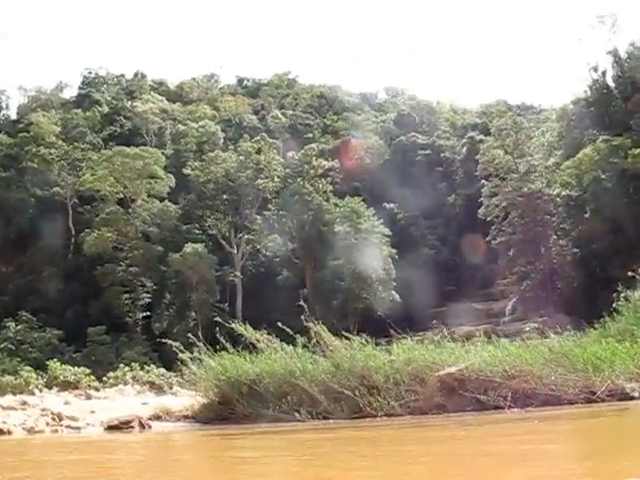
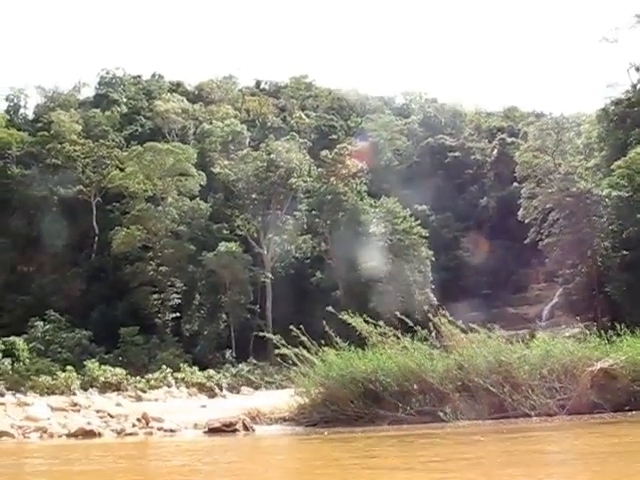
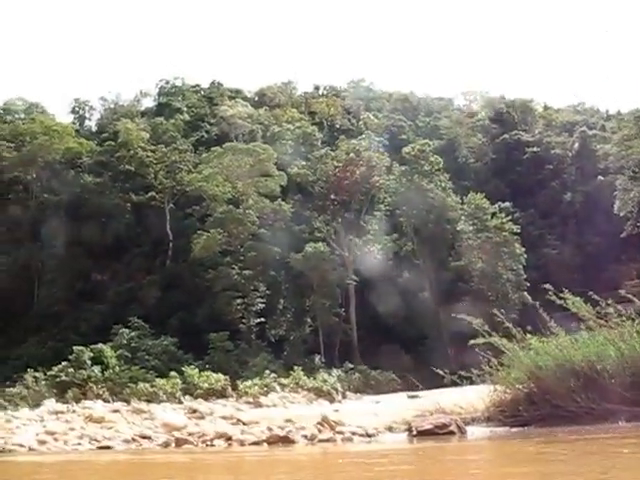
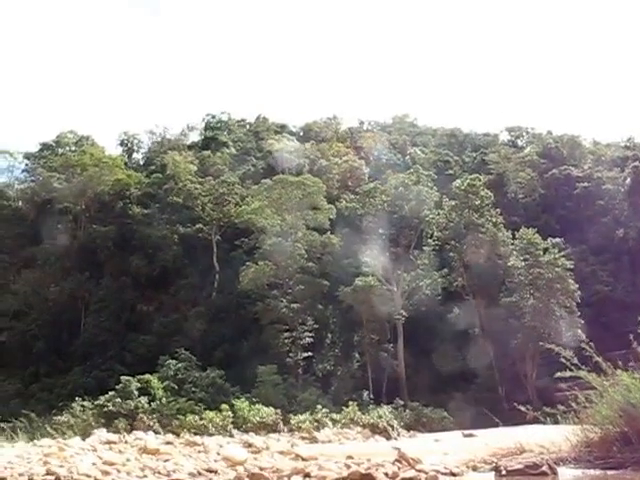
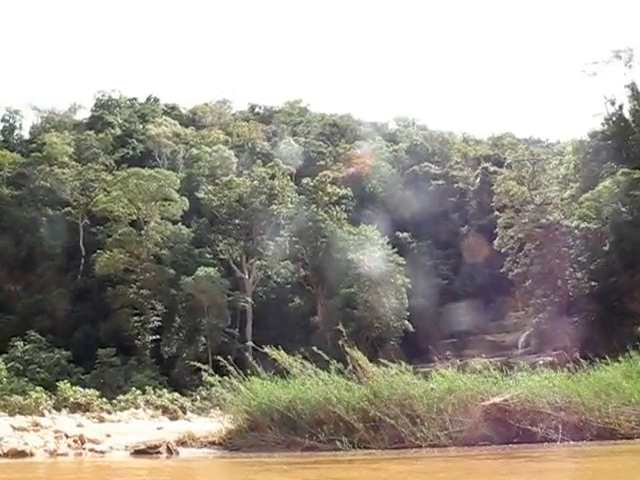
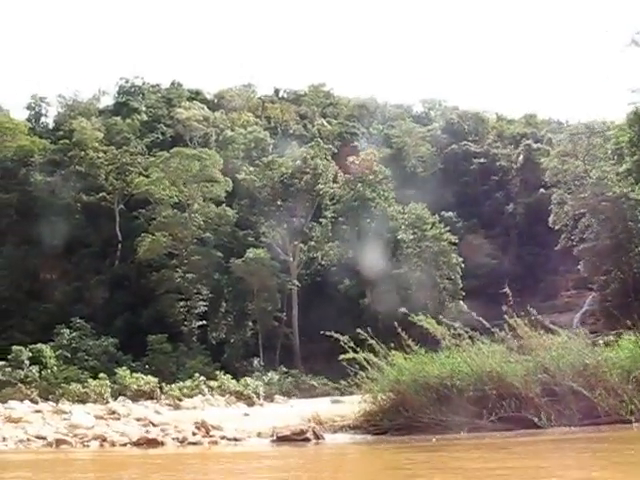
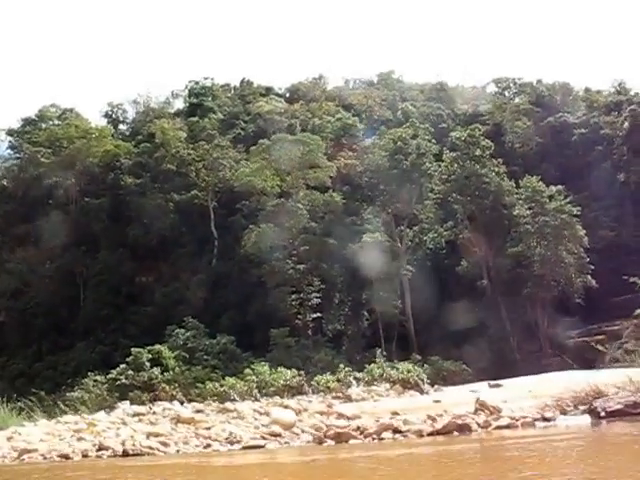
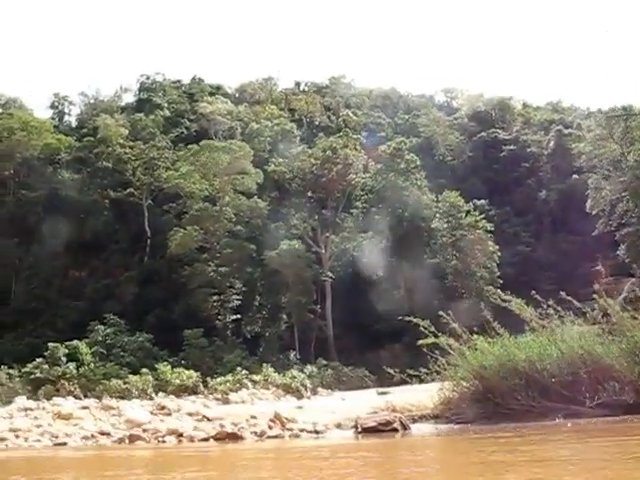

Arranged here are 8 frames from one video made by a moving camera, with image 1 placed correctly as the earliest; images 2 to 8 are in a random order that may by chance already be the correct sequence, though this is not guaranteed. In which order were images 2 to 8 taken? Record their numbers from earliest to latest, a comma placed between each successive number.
5, 2, 6, 8, 3, 4, 7
